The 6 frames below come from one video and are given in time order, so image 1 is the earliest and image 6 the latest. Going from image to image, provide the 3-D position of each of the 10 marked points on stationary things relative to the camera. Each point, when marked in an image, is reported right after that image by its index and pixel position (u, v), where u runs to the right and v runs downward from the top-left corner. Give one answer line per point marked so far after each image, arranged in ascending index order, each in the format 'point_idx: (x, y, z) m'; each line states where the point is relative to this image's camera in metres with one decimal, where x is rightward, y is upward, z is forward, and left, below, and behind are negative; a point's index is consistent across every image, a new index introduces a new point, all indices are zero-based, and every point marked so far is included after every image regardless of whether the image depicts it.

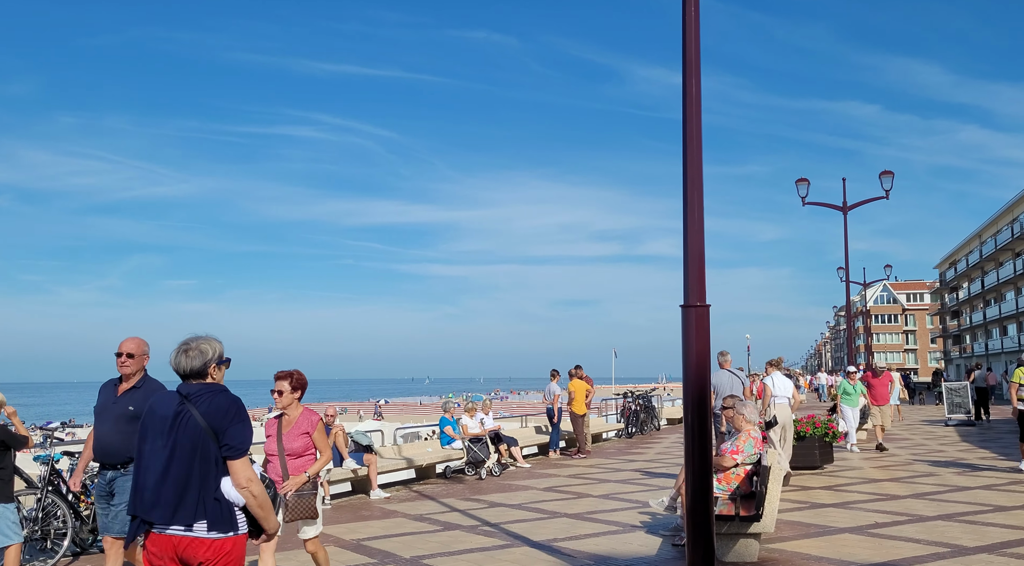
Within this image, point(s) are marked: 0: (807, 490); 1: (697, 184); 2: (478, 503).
0: (+3.7, -2.6, +11.2) m
1: (+1.2, +0.6, +5.6) m
2: (-0.4, -2.7, +11.0) m
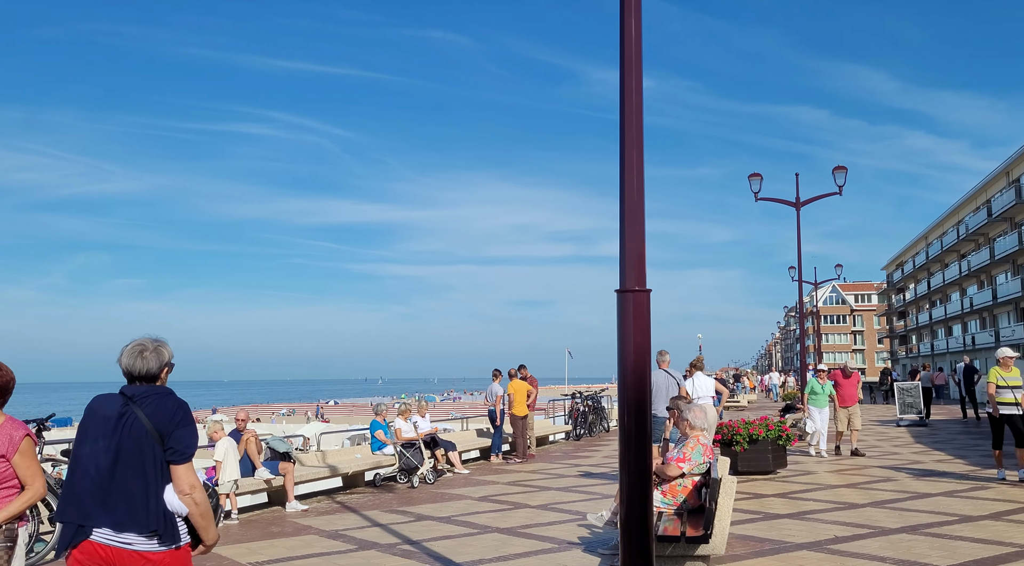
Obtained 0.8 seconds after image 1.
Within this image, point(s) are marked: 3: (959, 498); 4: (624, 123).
0: (+2.9, -2.6, +10.5) m
1: (+0.7, +0.7, +4.7) m
2: (-1.2, -2.6, +10.0) m
3: (+5.1, -2.5, +10.1) m
4: (+0.6, +0.9, +4.7) m
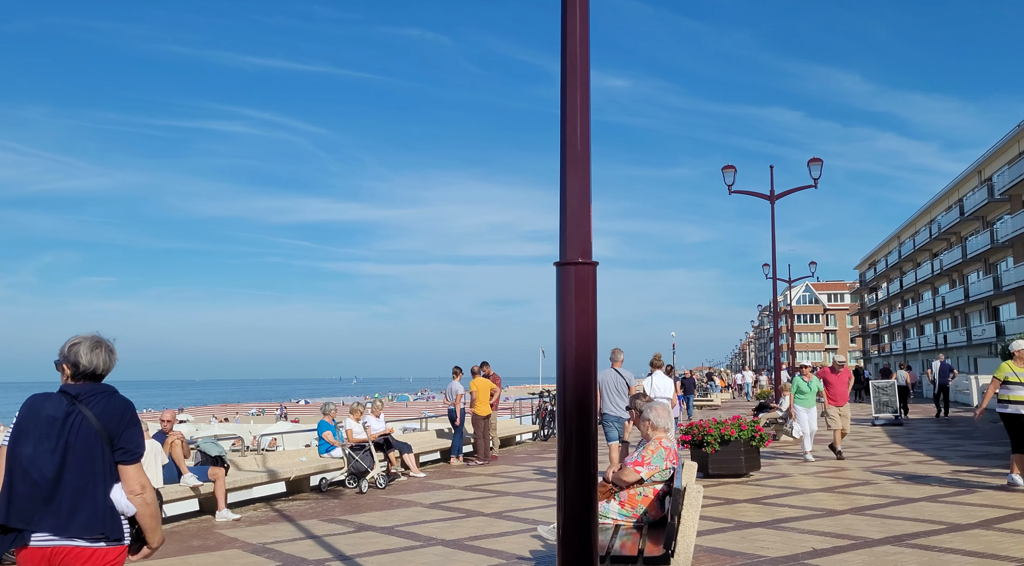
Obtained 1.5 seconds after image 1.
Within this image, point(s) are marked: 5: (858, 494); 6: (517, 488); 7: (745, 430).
0: (+2.4, -2.4, +9.7) m
1: (+0.3, +0.9, +3.9) m
2: (-1.7, -2.5, +9.2) m
3: (+4.6, -2.3, +9.4) m
4: (+0.2, +1.0, +3.9) m
5: (+4.0, -2.5, +10.3) m
6: (+0.1, -2.8, +12.0) m
7: (+3.2, -2.0, +12.2) m
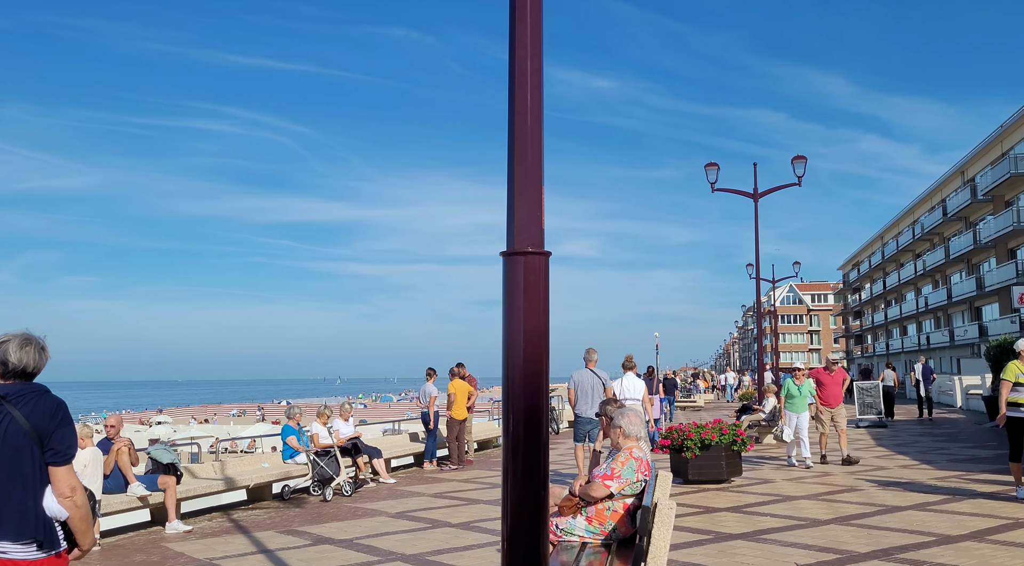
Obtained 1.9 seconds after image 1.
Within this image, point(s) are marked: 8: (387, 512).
0: (+2.1, -2.4, +9.3) m
1: (+0.1, +0.9, +3.4) m
2: (-2.1, -2.5, +8.6) m
3: (+4.3, -2.3, +9.0) m
4: (0.0, +1.0, +3.4) m
5: (+3.7, -2.4, +9.9) m
6: (-0.3, -2.8, +11.5) m
7: (+2.9, -2.0, +11.8) m
8: (-1.5, -2.7, +10.4) m
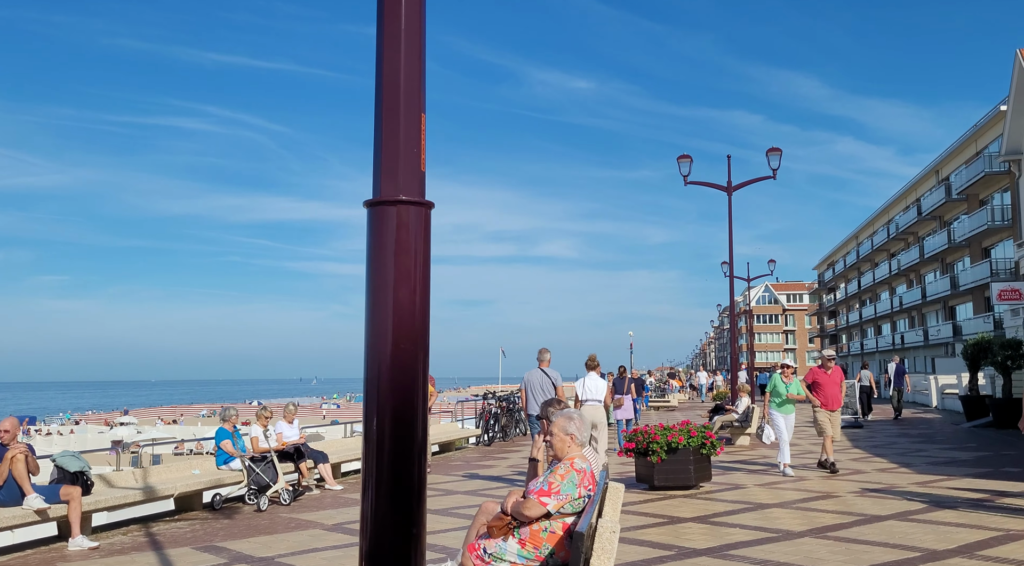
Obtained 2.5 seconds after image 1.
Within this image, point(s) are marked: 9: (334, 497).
0: (+1.6, -2.3, +8.5) m
1: (-0.3, +1.0, +2.6) m
2: (-2.6, -2.4, +7.7) m
3: (+3.7, -2.2, +8.2) m
4: (-0.3, +1.1, +2.6) m
5: (+3.1, -2.3, +9.2) m
6: (-0.9, -2.7, +10.7) m
7: (+2.3, -1.9, +11.0) m
8: (-2.0, -2.6, +9.5) m
9: (-2.3, -2.8, +11.6) m
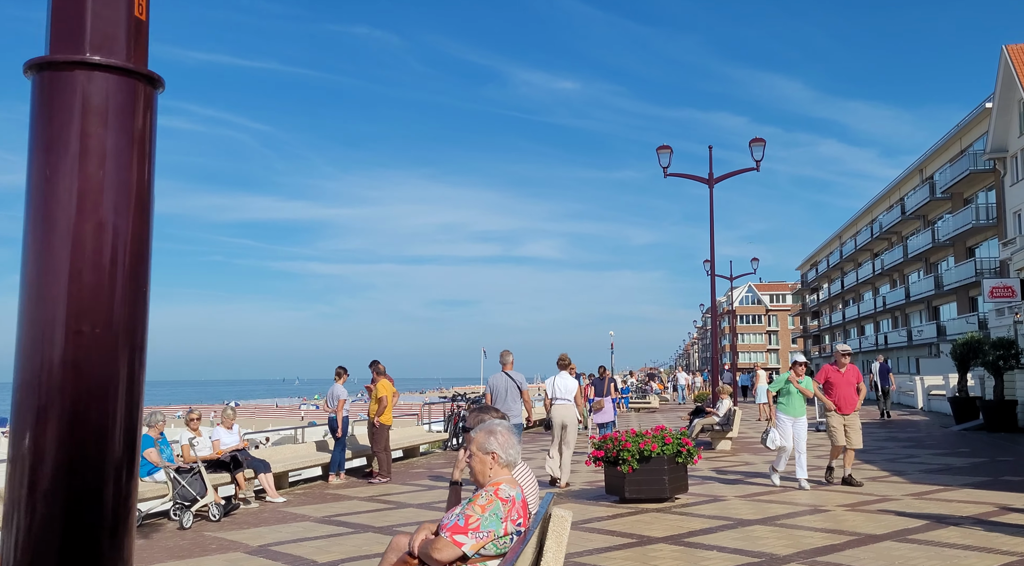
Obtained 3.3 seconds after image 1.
0: (+1.1, -2.2, +7.4) m
1: (-0.6, +1.1, +1.5) m
2: (-3.0, -2.3, +6.6) m
3: (+3.3, -2.1, +7.3) m
4: (-0.7, +1.2, +1.5) m
5: (+2.7, -2.2, +8.2) m
6: (-1.4, -2.6, +9.6) m
7: (+1.8, -1.8, +10.0) m
8: (-2.5, -2.5, +8.4) m
9: (-2.8, -2.7, +10.5) m
